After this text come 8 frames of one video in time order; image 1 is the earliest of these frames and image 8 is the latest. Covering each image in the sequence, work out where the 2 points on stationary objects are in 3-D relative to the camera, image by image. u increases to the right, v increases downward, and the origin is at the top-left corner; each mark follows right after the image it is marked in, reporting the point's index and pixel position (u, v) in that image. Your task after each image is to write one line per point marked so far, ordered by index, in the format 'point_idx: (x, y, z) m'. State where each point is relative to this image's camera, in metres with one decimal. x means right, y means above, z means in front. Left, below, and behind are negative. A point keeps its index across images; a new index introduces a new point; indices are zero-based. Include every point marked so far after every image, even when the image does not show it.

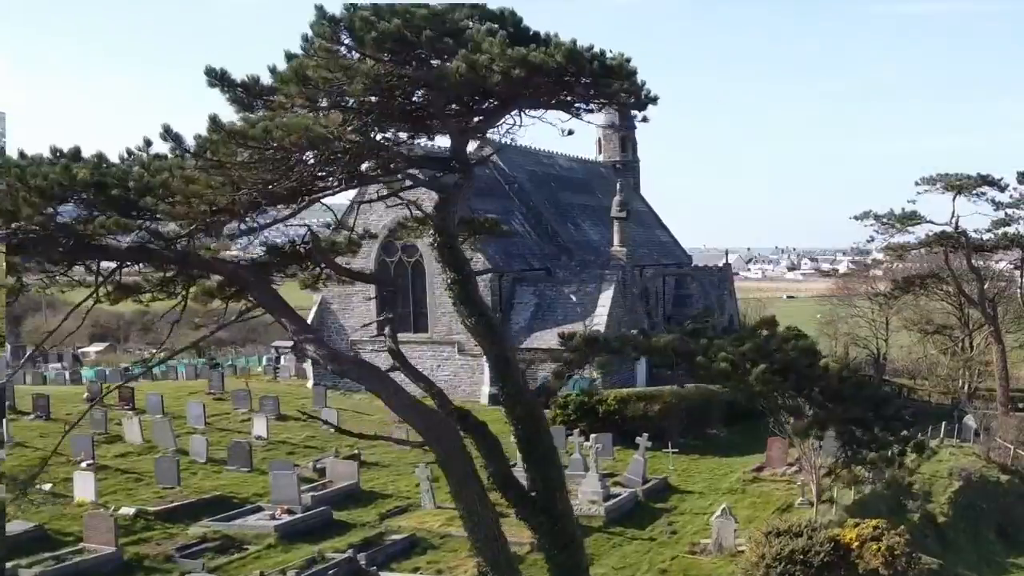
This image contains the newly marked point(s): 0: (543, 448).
0: (+0.6, -3.2, +10.6) m
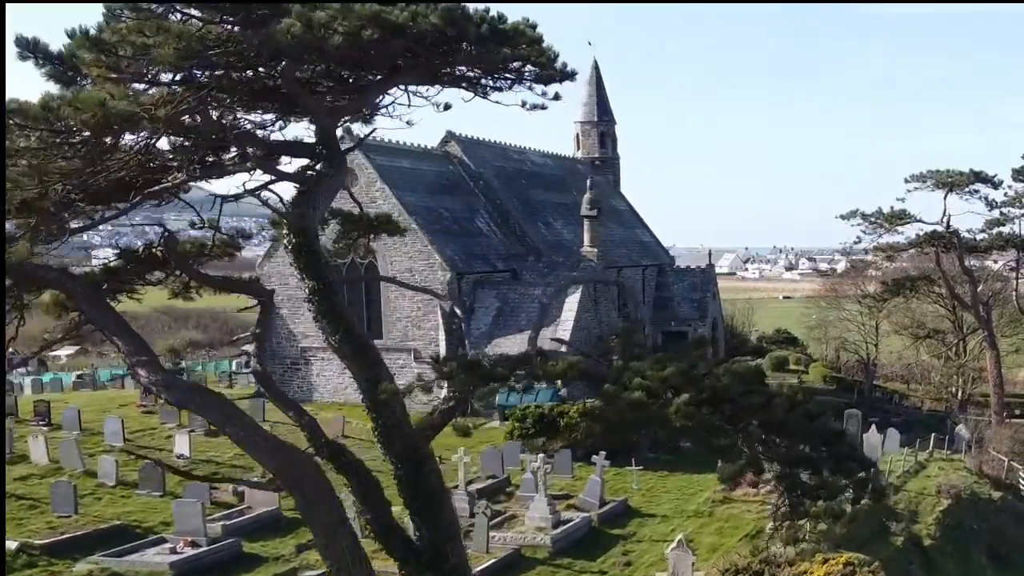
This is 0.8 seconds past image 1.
0: (-1.4, -3.4, +8.8) m
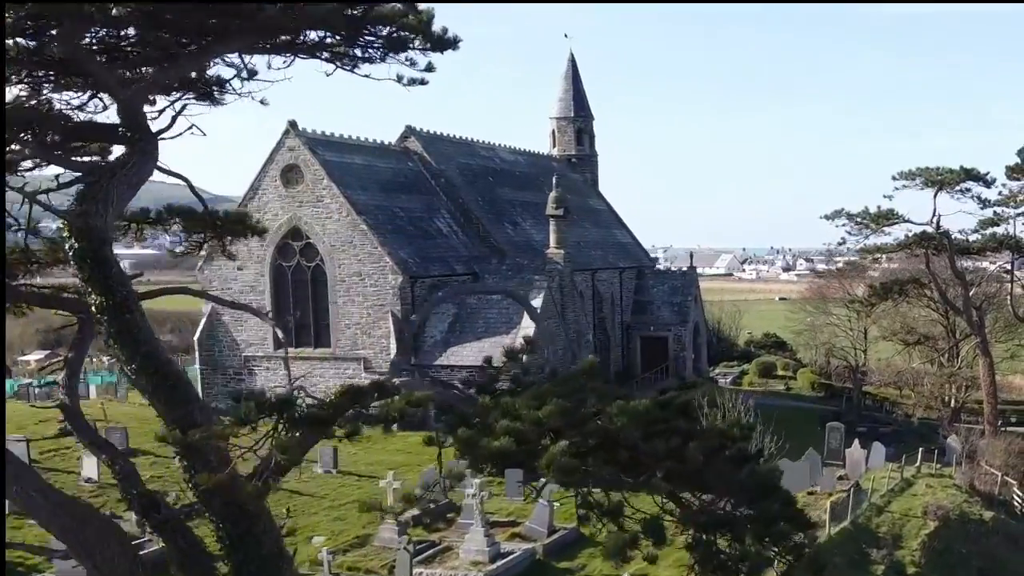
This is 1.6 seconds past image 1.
0: (-3.4, -3.6, +7.1) m
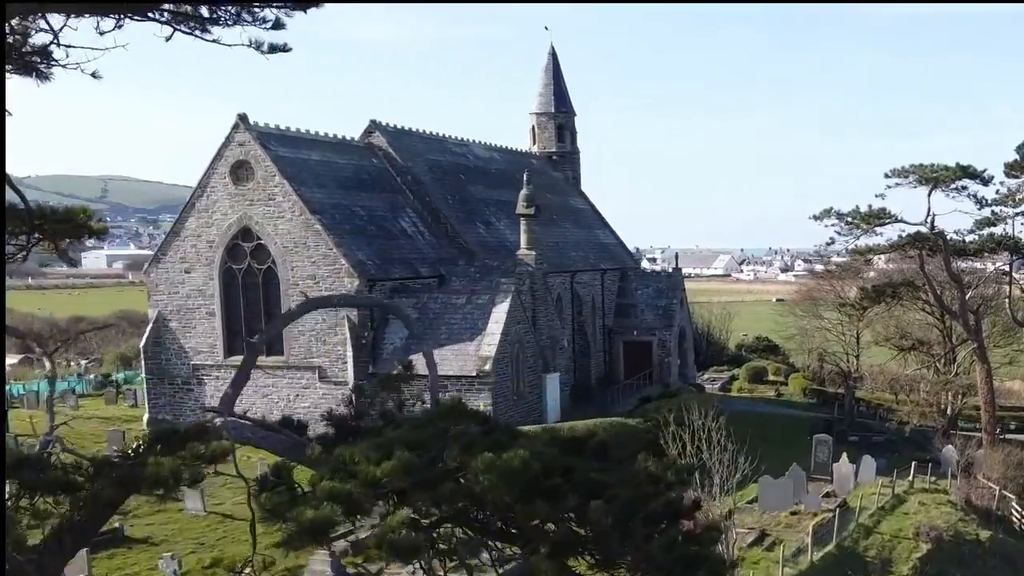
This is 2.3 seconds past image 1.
0: (-4.9, -3.8, +5.6) m
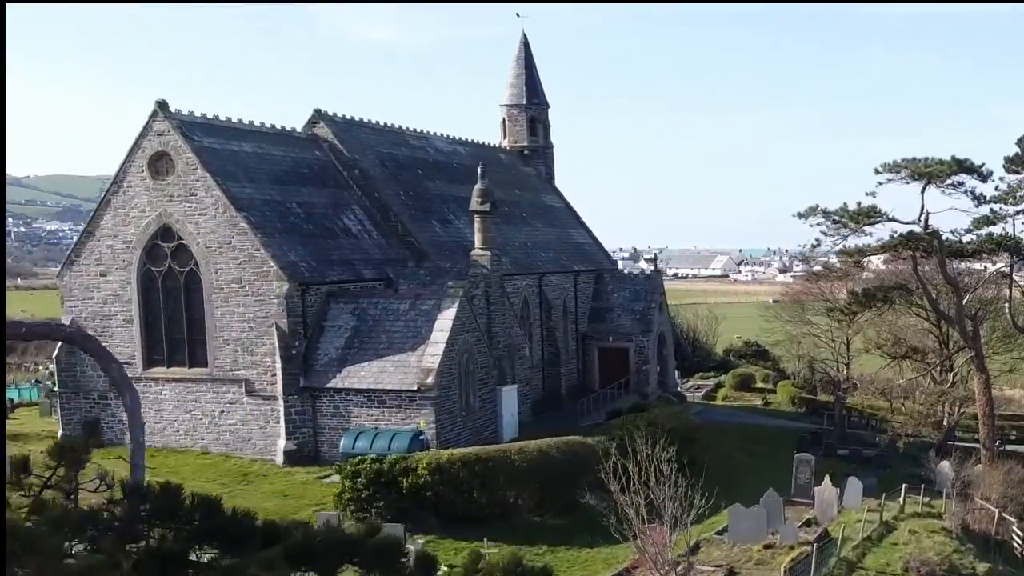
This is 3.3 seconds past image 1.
0: (-7.0, -4.0, +3.4) m
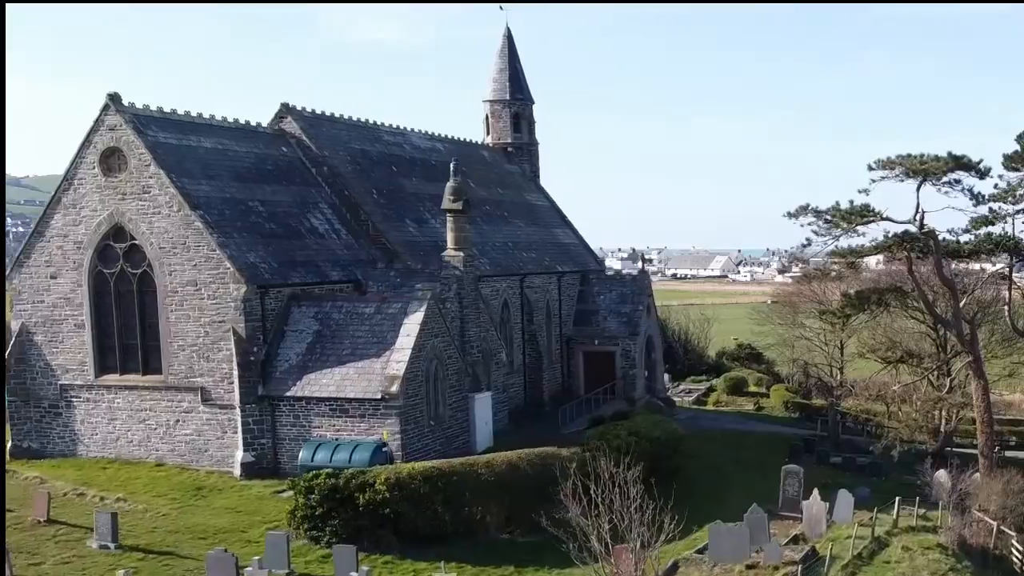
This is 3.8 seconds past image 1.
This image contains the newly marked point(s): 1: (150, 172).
0: (-8.1, -4.1, +2.3) m
1: (-13.5, +4.4, +19.6) m
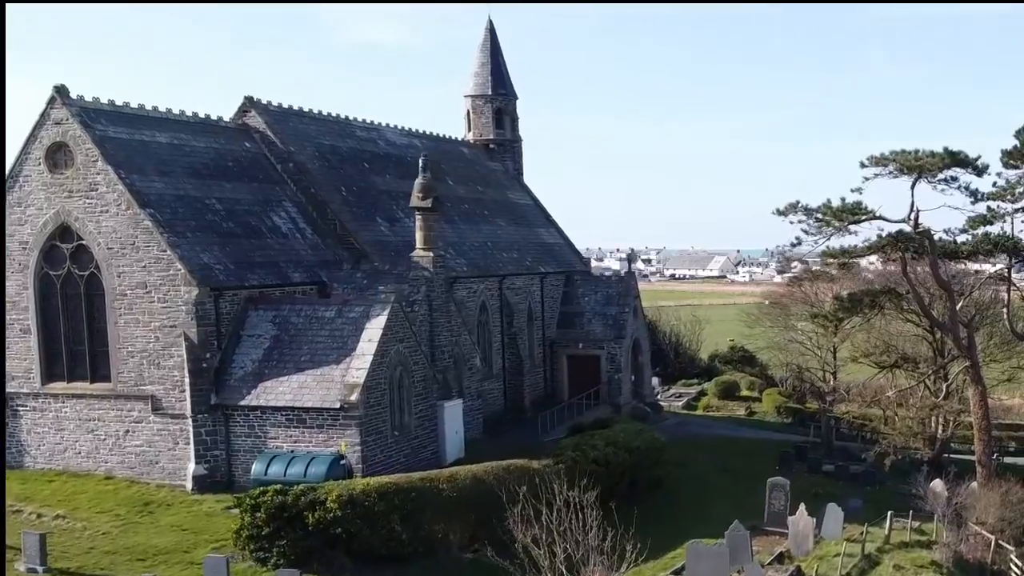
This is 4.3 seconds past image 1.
0: (-9.2, -4.2, +1.2) m
1: (-14.6, +4.3, +18.5) m
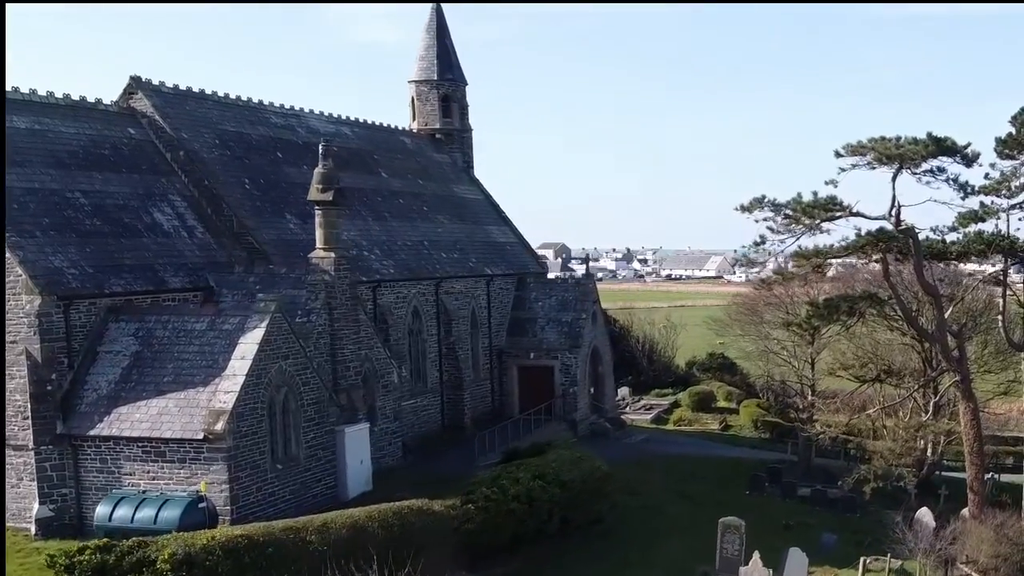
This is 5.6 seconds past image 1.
0: (-12.2, -4.4, -1.6) m
1: (-17.6, +4.0, +15.7) m
